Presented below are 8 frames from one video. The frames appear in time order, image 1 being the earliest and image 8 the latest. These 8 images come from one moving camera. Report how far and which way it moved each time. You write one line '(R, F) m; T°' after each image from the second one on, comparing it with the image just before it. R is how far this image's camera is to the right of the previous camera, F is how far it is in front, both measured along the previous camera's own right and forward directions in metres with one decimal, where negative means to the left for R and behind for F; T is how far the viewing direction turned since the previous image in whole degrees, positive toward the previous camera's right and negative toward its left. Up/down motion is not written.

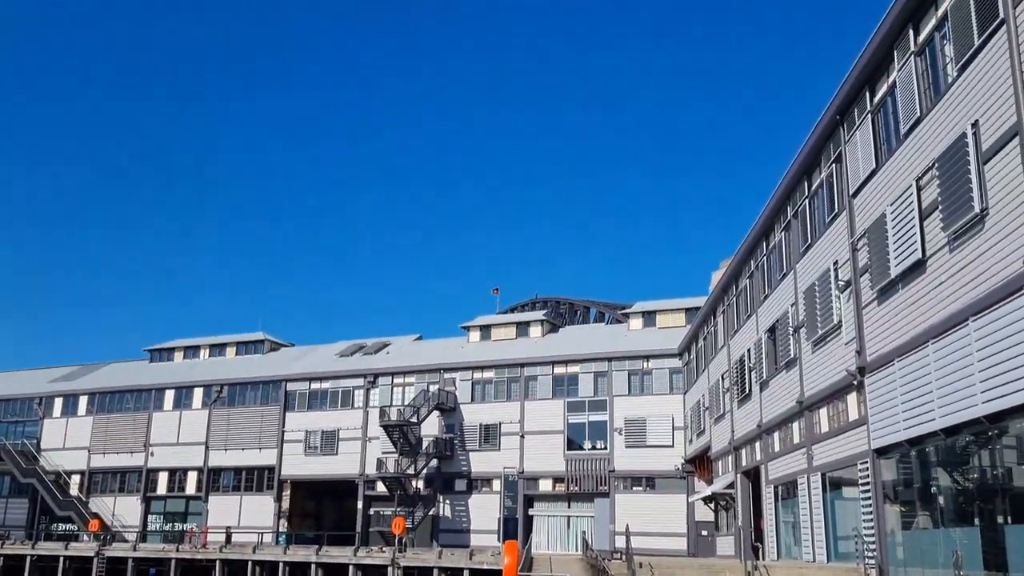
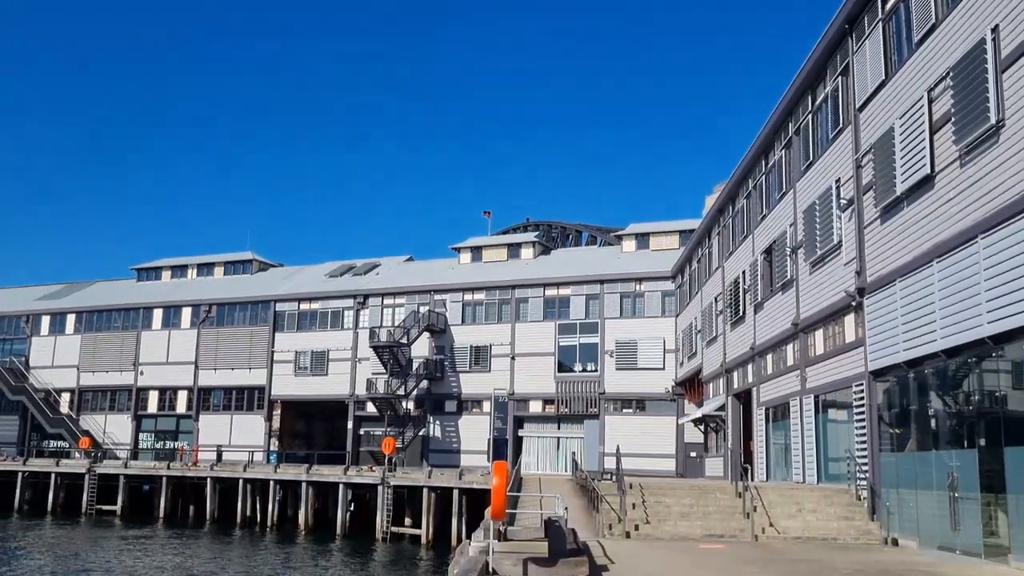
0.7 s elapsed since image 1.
(0.0, +0.6) m; +1°
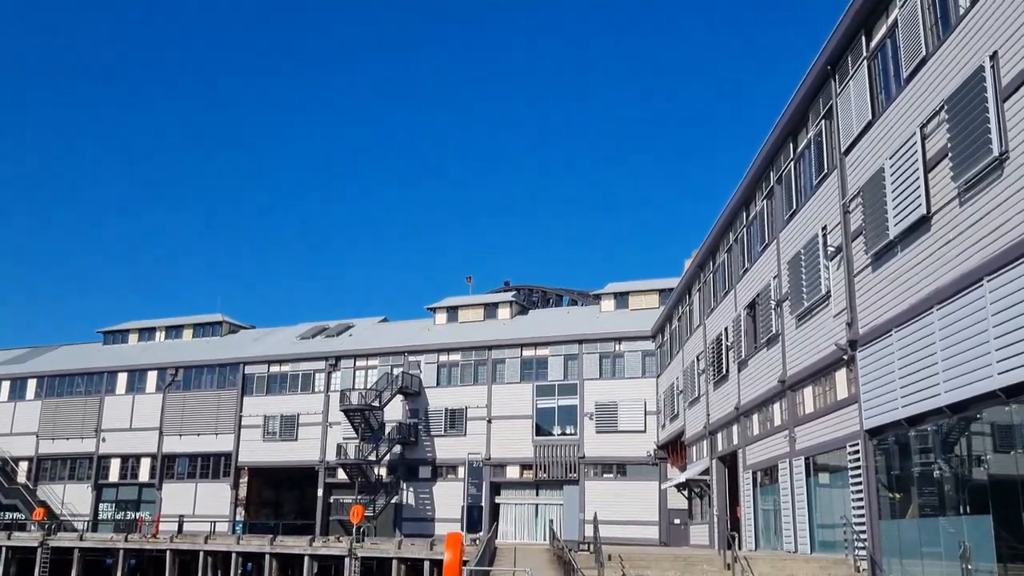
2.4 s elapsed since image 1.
(+0.2, +1.2) m; +1°
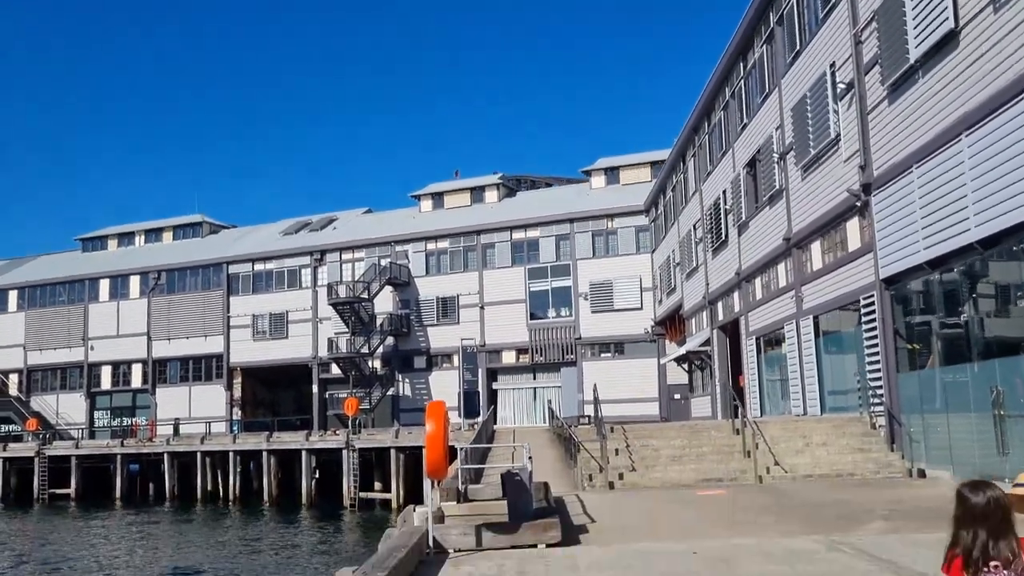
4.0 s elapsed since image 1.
(+0.1, +1.3) m; 0°
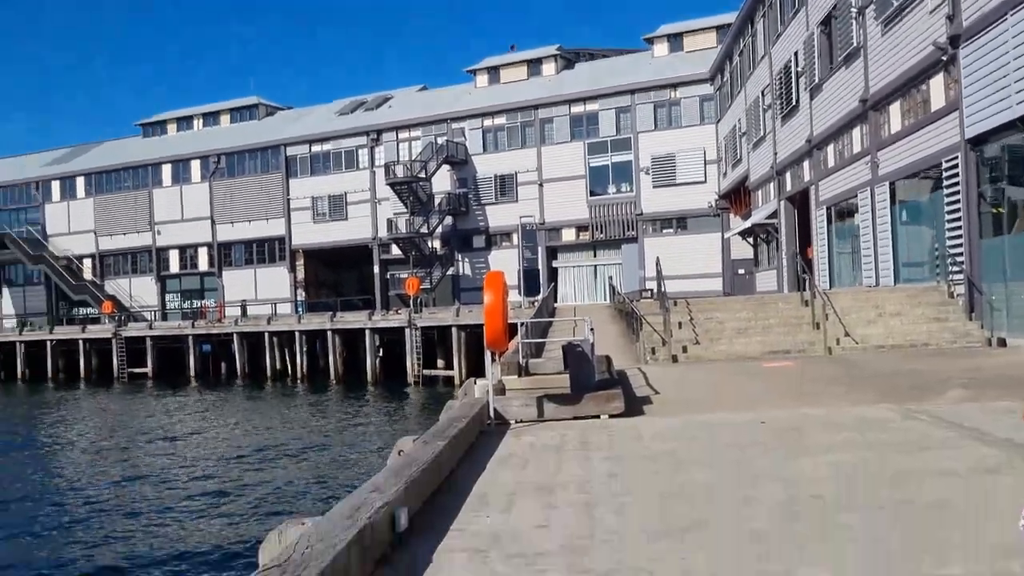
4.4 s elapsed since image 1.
(0.0, +0.5) m; -4°
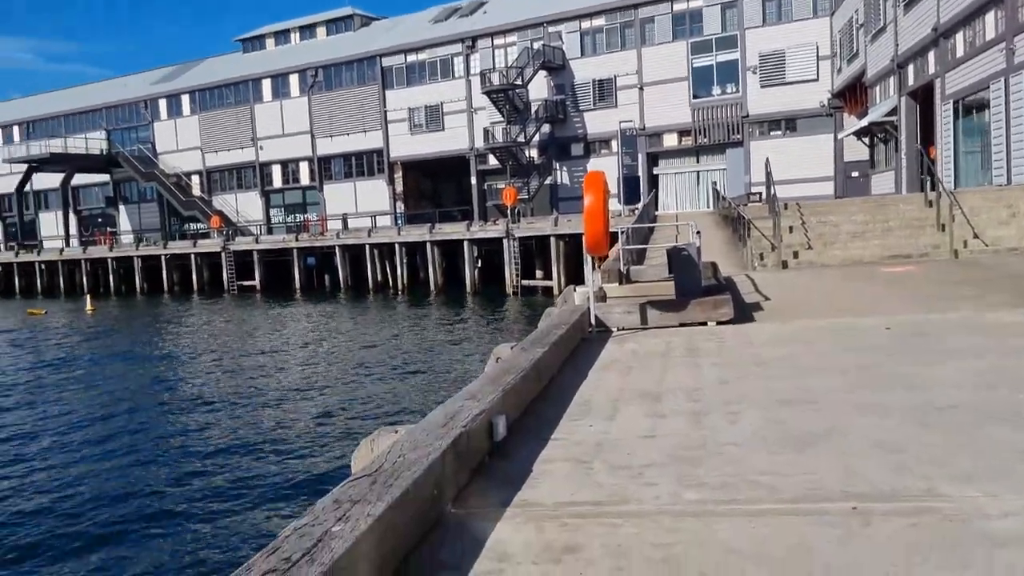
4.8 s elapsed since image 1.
(0.0, +0.5) m; -6°
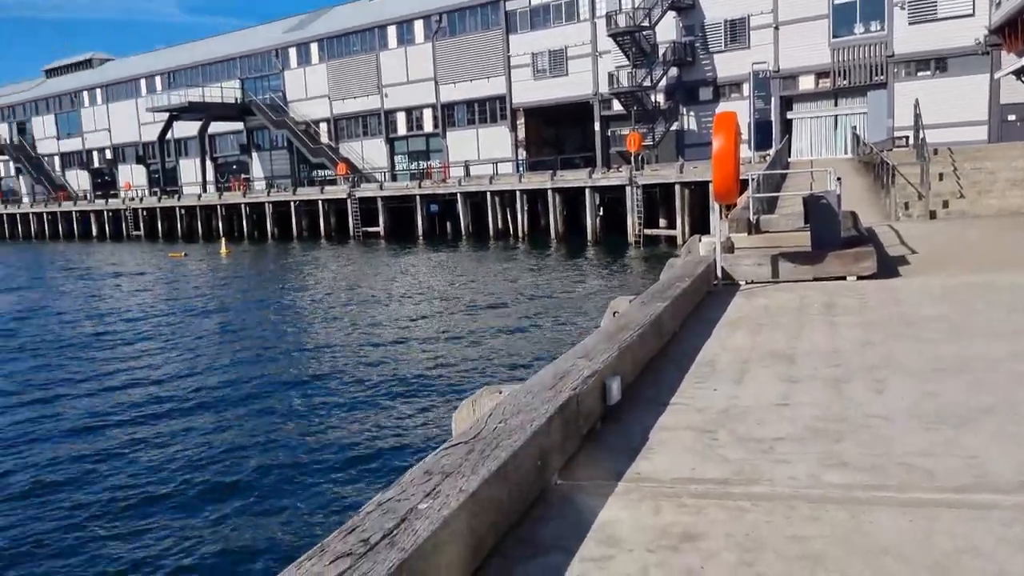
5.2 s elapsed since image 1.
(0.0, +0.4) m; -8°
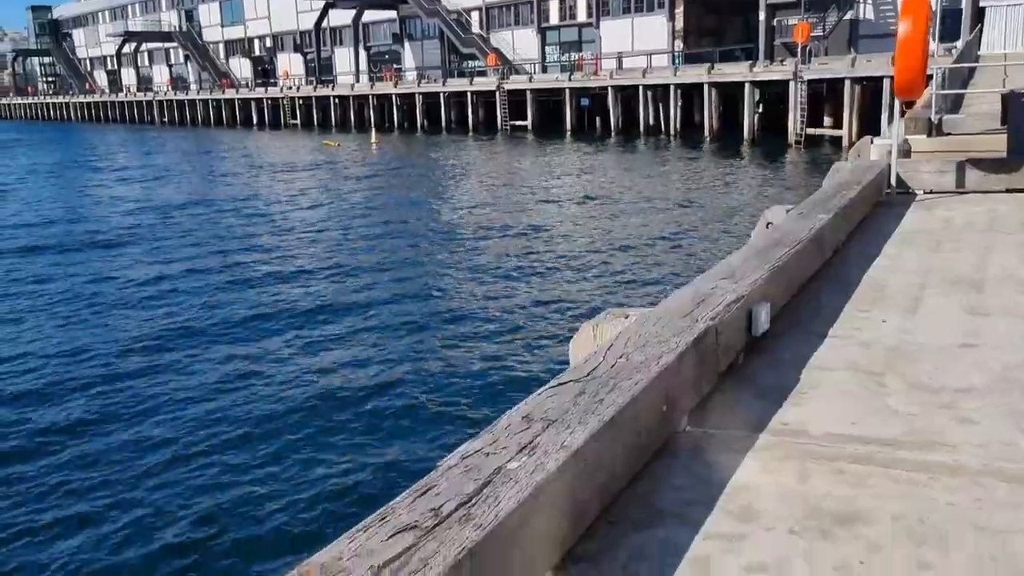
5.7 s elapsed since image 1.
(+0.1, +0.6) m; -9°
